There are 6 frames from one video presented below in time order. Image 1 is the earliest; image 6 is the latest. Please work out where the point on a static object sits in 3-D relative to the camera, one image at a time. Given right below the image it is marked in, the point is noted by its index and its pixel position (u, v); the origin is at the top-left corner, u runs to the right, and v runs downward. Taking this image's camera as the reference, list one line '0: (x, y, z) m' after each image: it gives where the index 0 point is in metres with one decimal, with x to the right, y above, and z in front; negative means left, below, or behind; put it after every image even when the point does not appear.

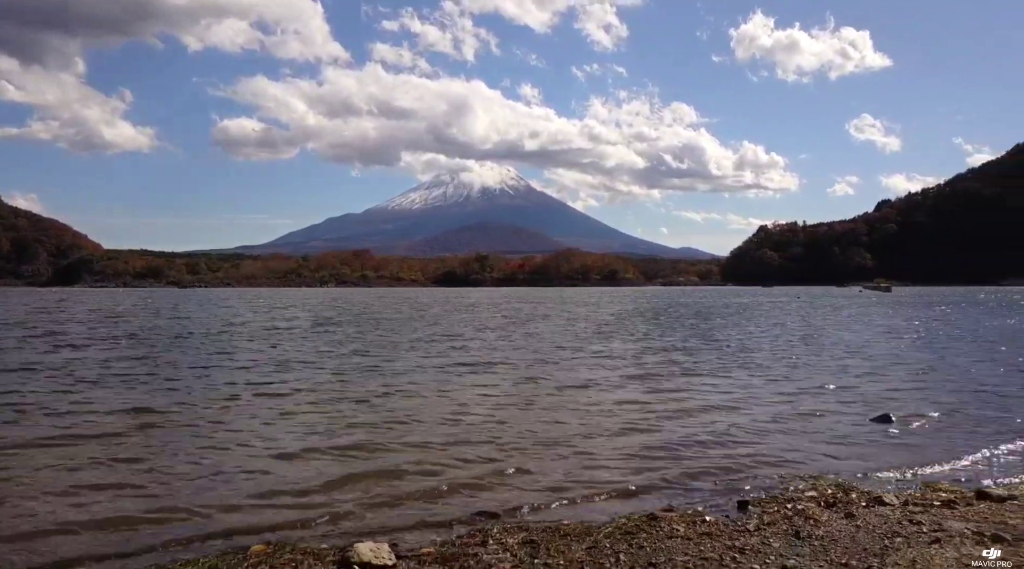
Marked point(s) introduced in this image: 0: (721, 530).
0: (+2.0, -2.4, +8.6) m
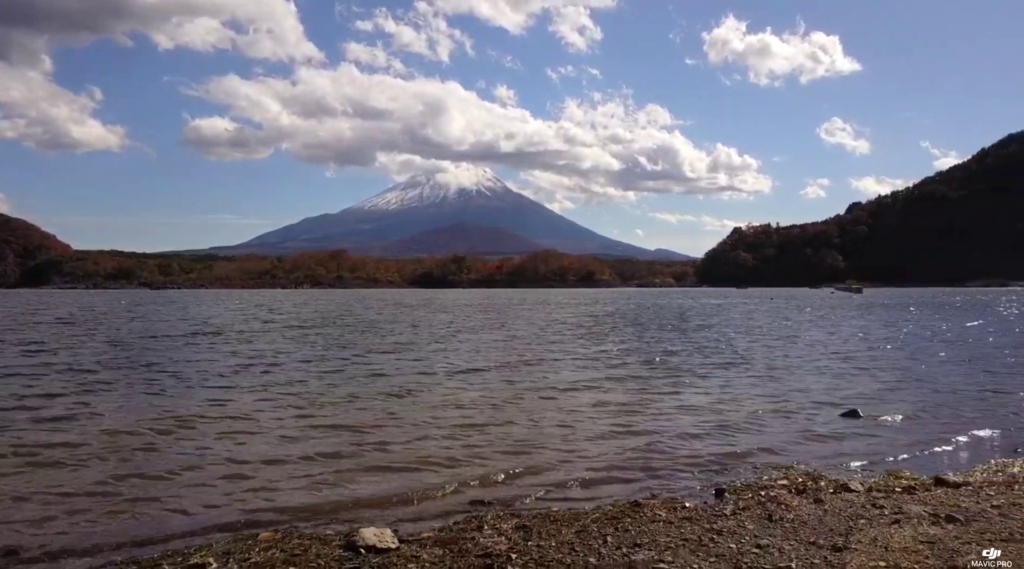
0: (+2.0, -2.4, +9.3) m
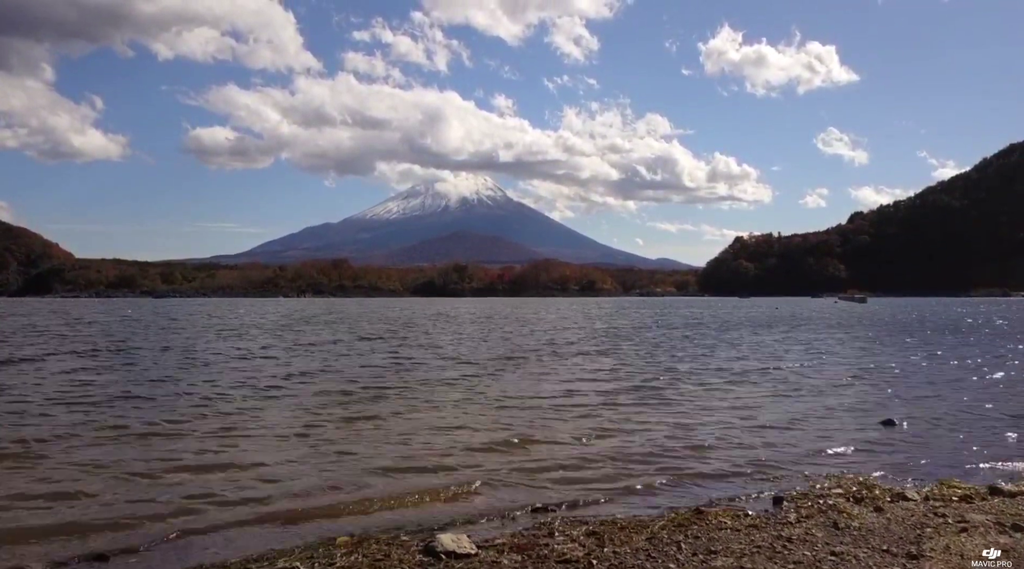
0: (+2.7, -2.5, +9.4) m
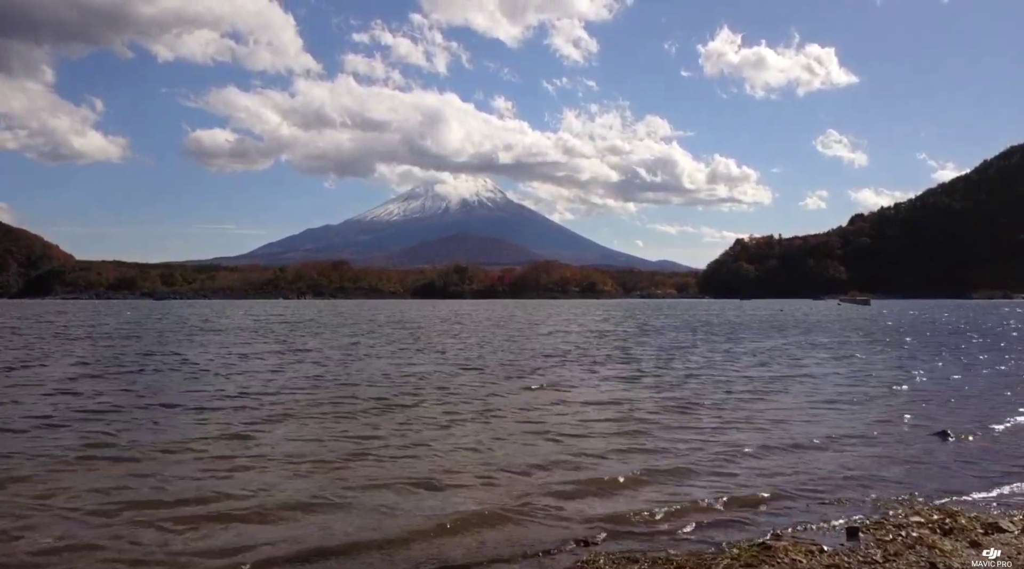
0: (+3.1, -2.5, +8.7) m
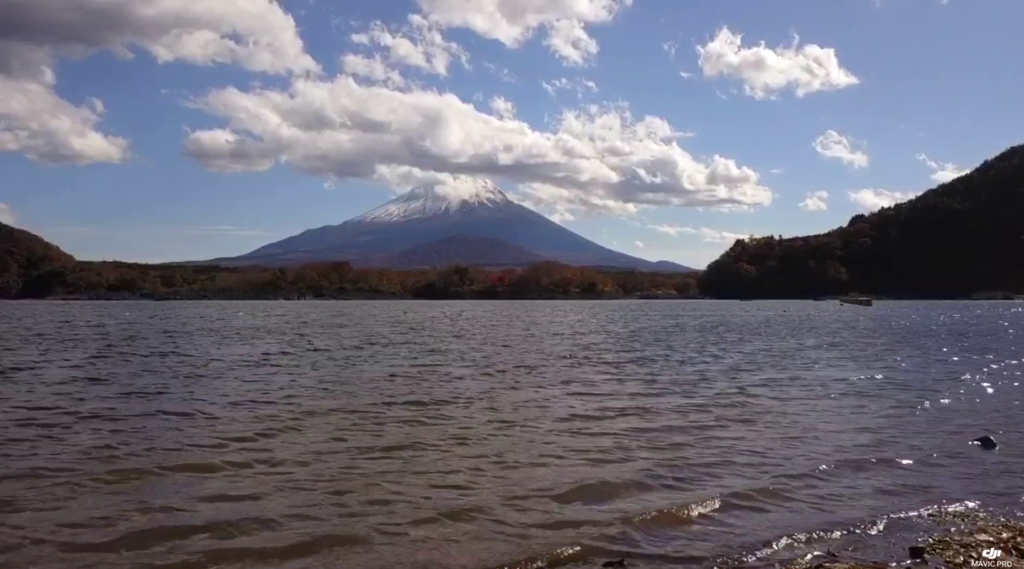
0: (+3.3, -2.5, +8.5) m
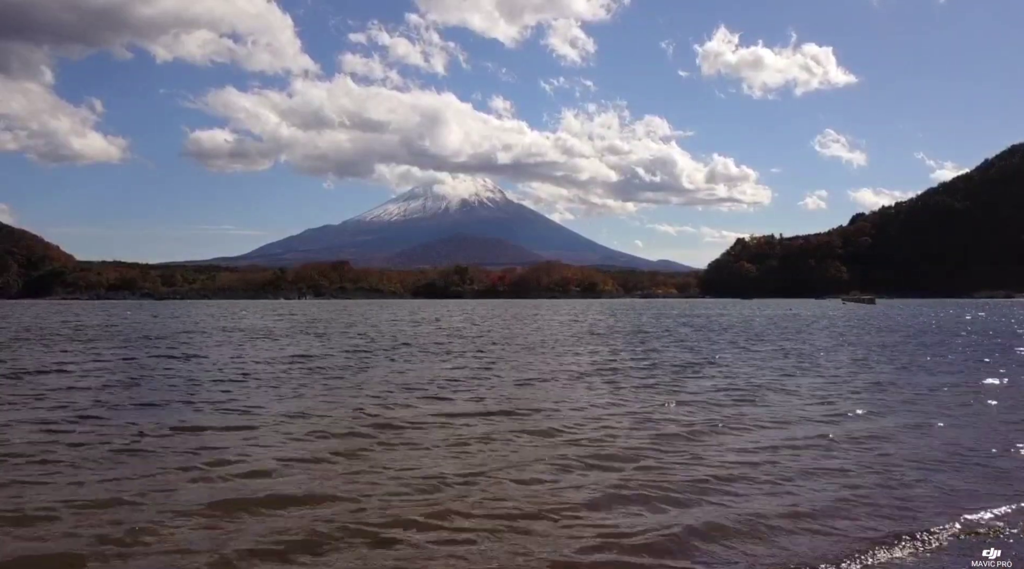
0: (+3.6, -2.5, +8.5) m
